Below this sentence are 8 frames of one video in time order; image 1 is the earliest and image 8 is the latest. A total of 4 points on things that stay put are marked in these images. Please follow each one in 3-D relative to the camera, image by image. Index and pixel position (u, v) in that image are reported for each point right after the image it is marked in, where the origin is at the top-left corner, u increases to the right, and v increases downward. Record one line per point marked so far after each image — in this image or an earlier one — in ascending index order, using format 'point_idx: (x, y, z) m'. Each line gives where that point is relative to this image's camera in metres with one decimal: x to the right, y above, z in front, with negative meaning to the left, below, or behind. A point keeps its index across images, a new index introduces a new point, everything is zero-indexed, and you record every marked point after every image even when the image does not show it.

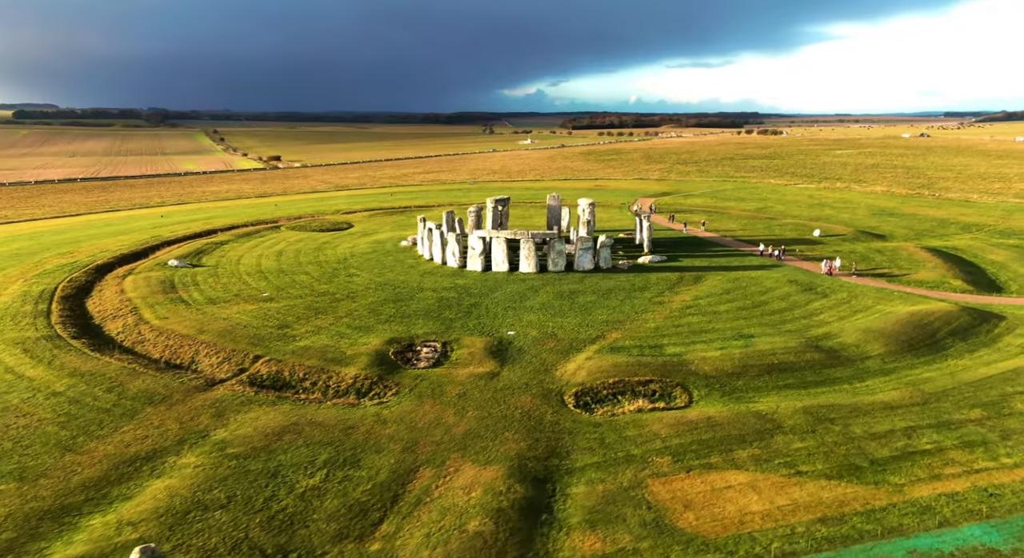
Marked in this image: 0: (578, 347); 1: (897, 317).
0: (+1.7, -1.8, +15.3) m
1: (+11.8, -1.2, +17.8) m
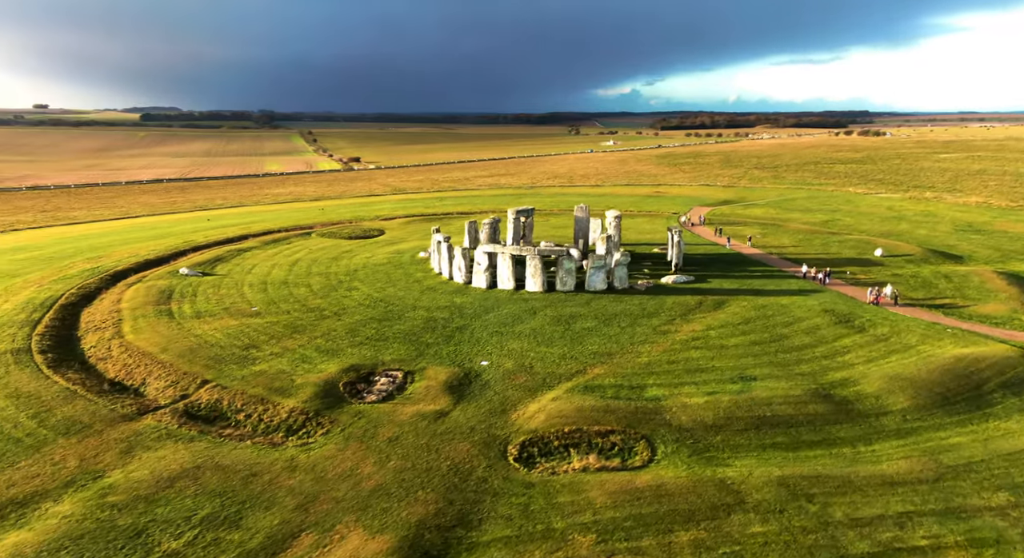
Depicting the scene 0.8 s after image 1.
0: (+0.9, -2.5, +14.0) m
1: (+11.2, -2.2, +15.4) m
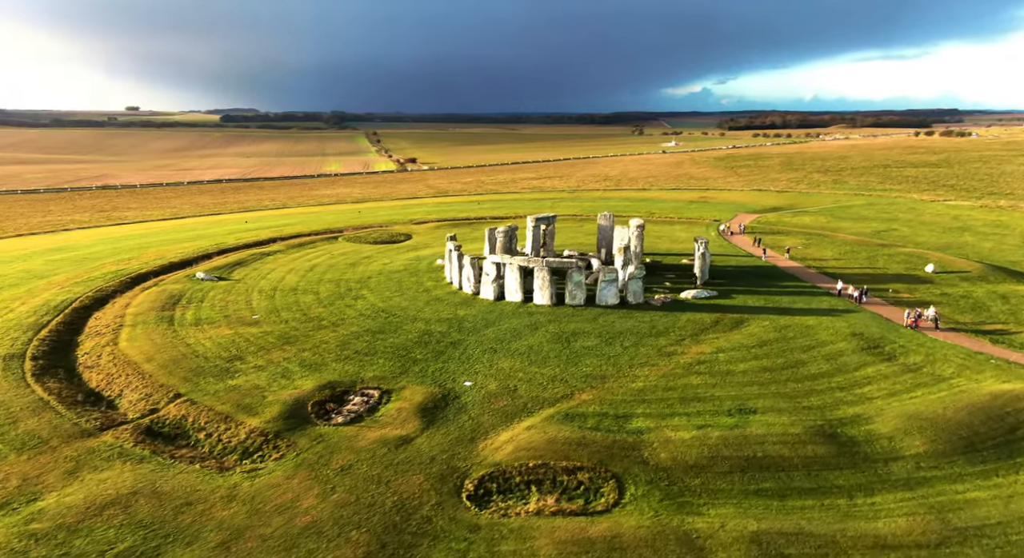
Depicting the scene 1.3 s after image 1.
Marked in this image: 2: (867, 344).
0: (+0.4, -3.0, +13.2) m
1: (+10.8, -2.9, +13.9) m
2: (+11.4, -2.1, +18.7) m
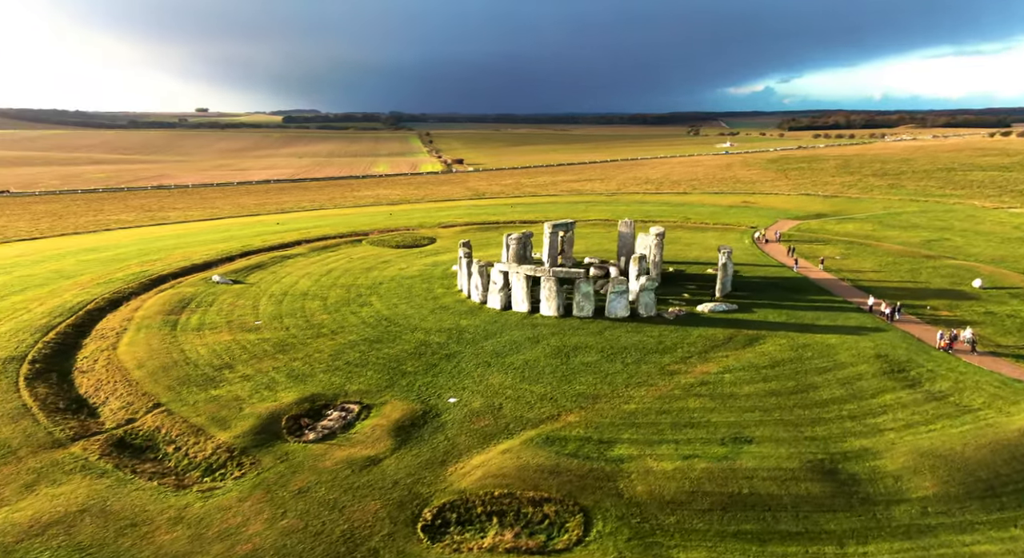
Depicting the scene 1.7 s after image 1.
0: (0.0, -3.3, +12.7) m
1: (+10.4, -3.4, +12.6) m
2: (+11.3, -2.6, +17.4) m
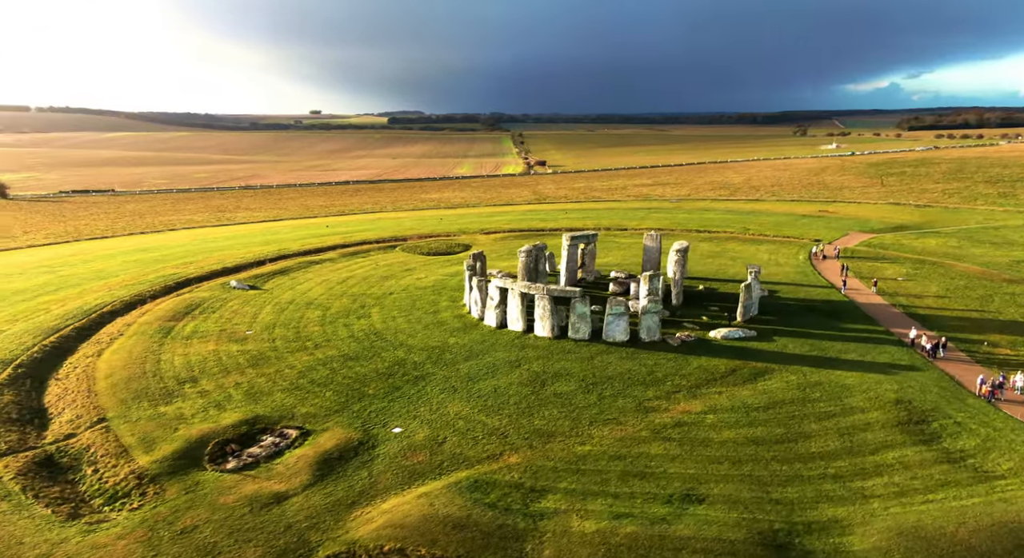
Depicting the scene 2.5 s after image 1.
0: (-1.5, -3.9, +11.8) m
1: (+8.9, -4.3, +10.6) m
2: (+10.4, -3.5, +15.2) m
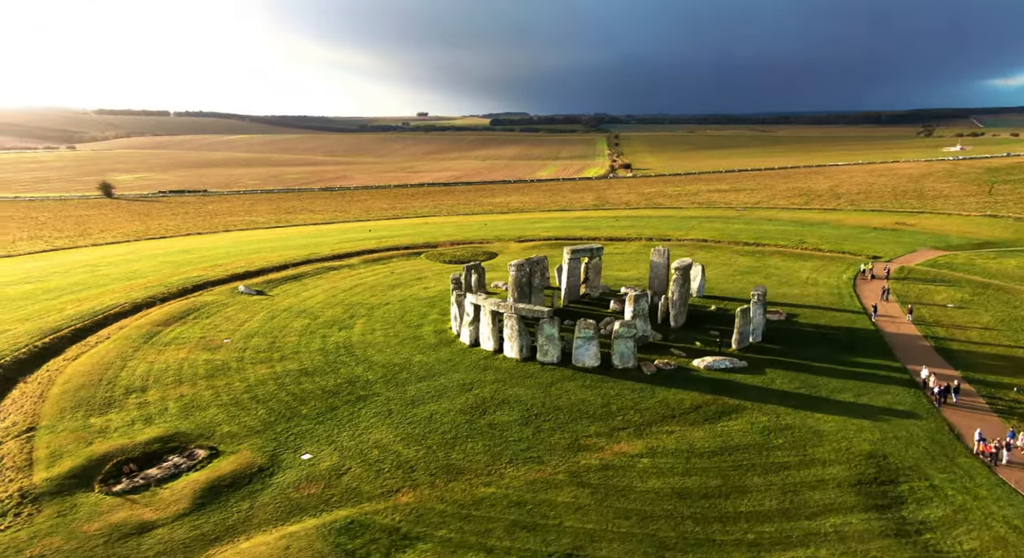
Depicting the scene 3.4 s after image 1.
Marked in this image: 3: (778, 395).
0: (-3.7, -4.5, +11.4) m
1: (+6.4, -5.1, +8.9) m
2: (+8.4, -4.4, +13.4) m
3: (+8.1, -3.6, +17.8) m
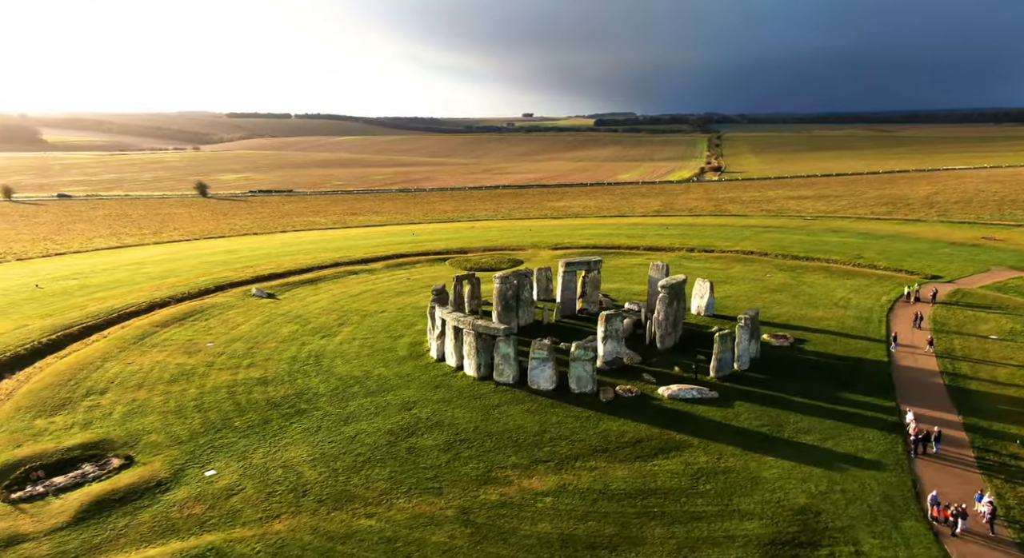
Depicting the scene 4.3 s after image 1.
0: (-6.2, -4.9, +11.6) m
1: (+3.5, -5.8, +7.9) m
2: (+6.1, -5.2, +12.0) m
3: (+6.3, -4.4, +16.4) m
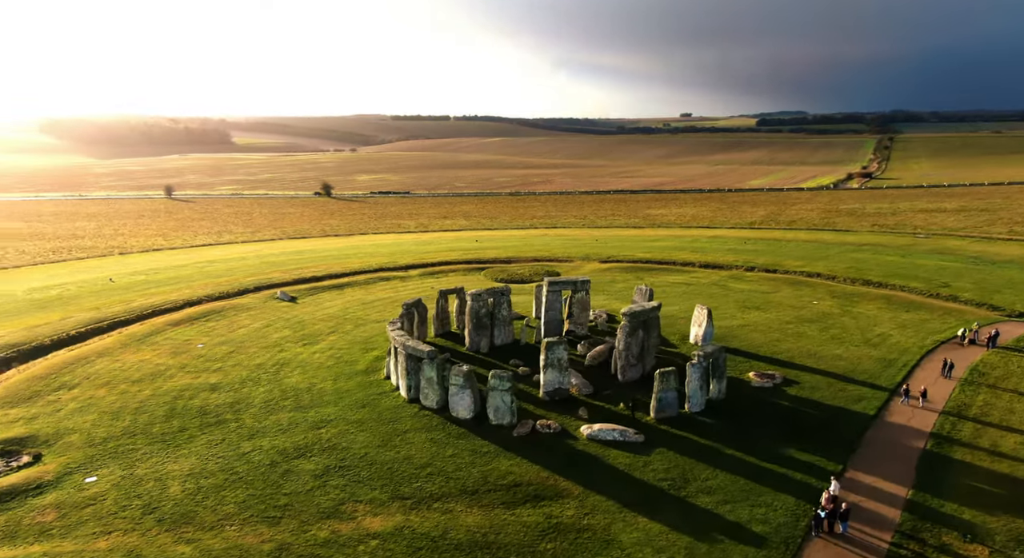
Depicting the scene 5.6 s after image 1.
0: (-10.1, -5.4, +12.8) m
1: (-1.3, -6.6, +7.3) m
2: (+2.1, -6.2, +11.0) m
3: (+3.2, -5.4, +15.2) m
